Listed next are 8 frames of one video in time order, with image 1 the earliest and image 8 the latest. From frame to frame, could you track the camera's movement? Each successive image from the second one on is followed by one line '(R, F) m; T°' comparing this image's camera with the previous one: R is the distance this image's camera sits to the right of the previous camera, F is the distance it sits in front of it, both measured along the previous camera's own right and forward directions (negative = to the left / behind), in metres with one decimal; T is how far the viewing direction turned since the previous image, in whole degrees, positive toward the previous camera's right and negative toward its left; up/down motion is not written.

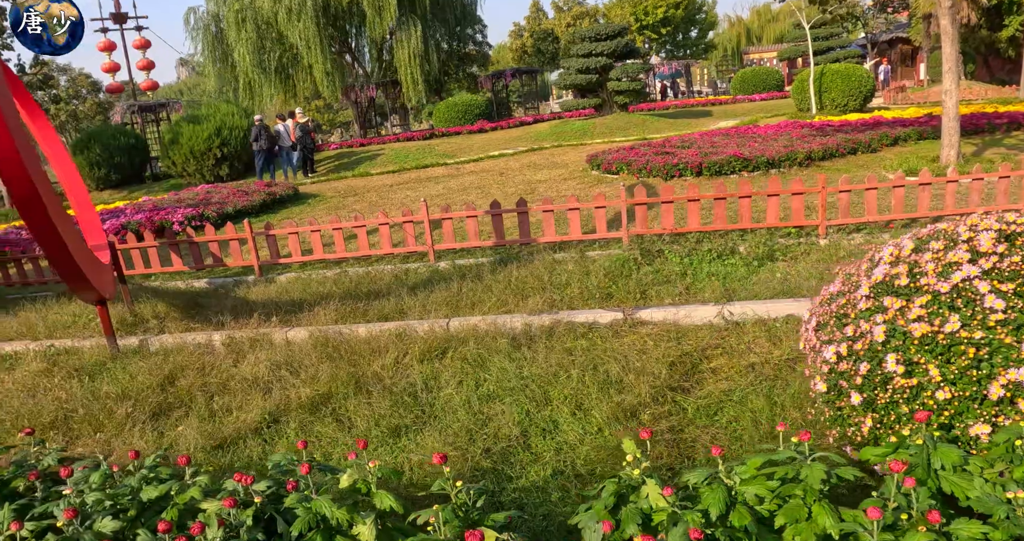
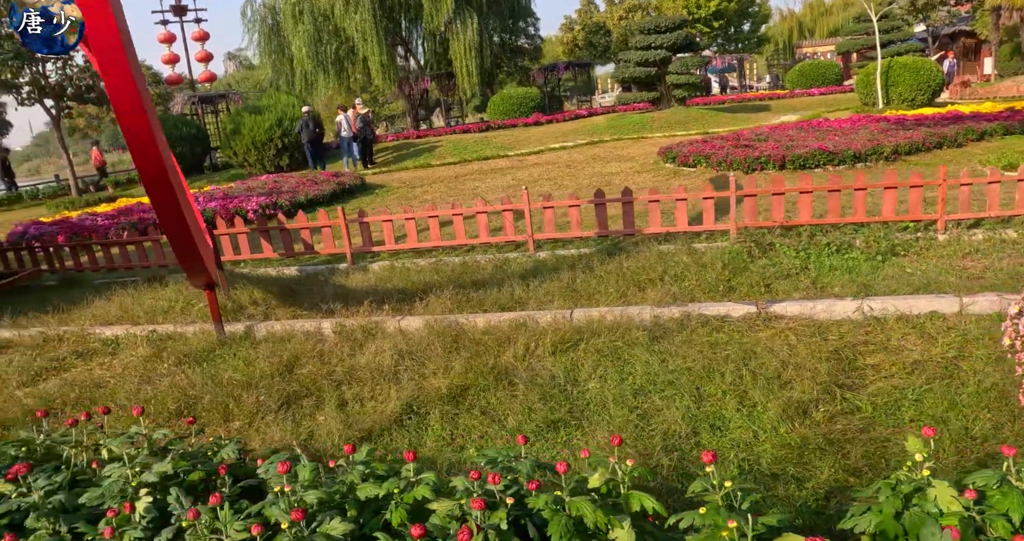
(-0.7, +0.2) m; -2°
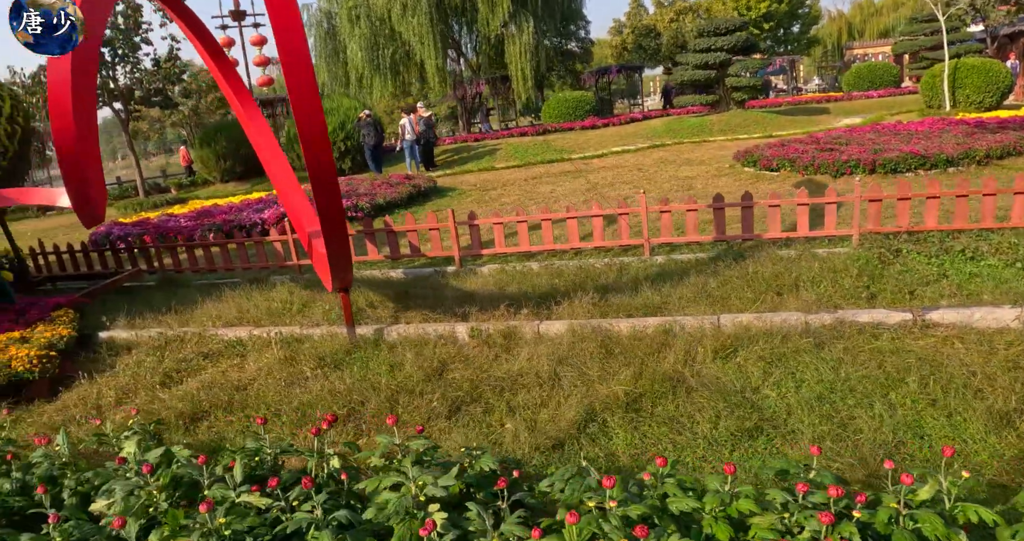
(-0.8, +0.1) m; -1°
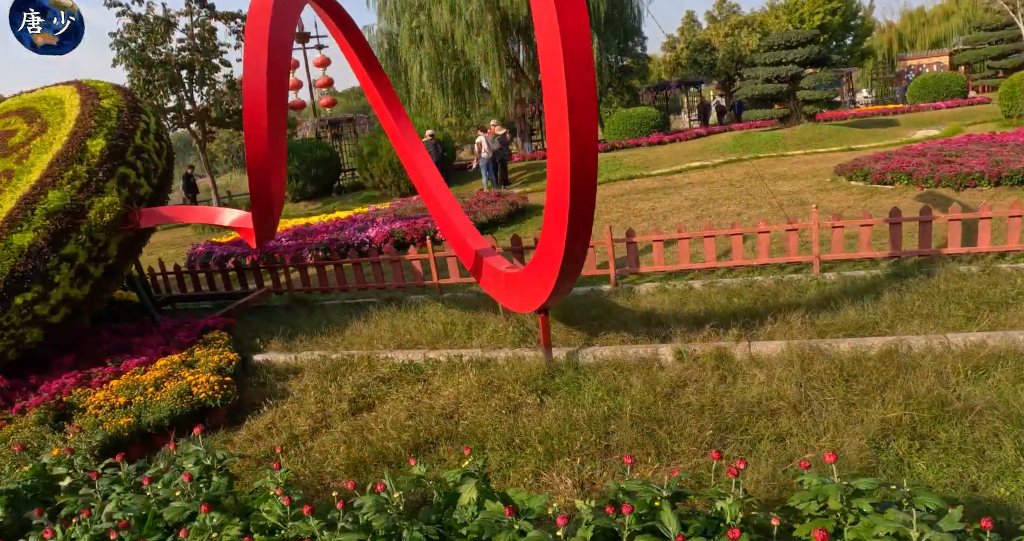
(-1.2, +0.2) m; -1°
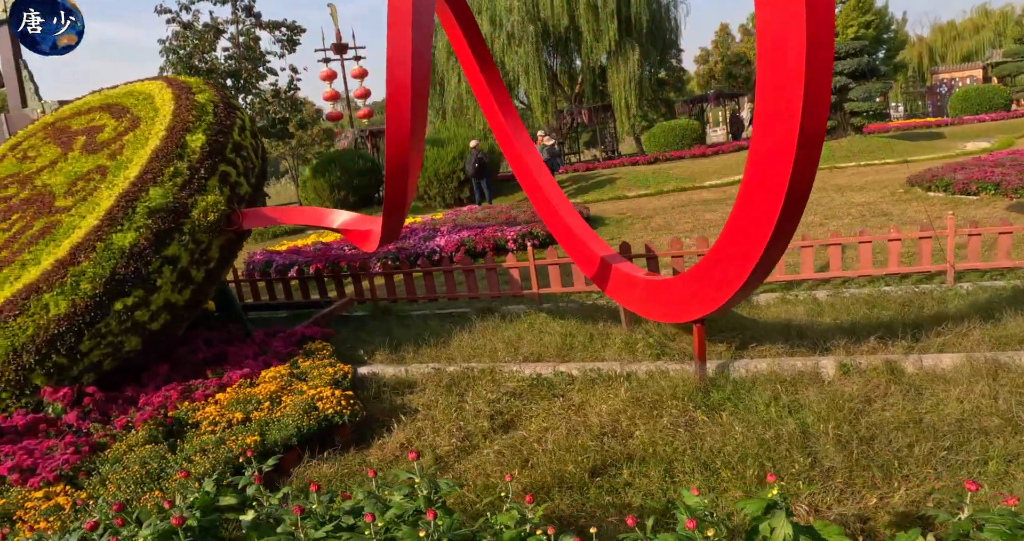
(-0.9, +0.4) m; 0°
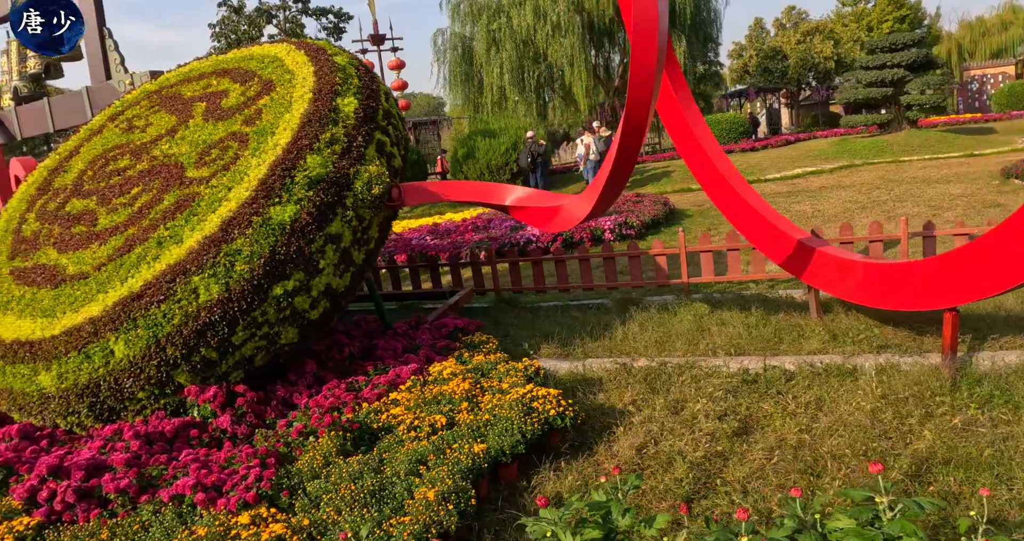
(-1.2, +0.5) m; +2°
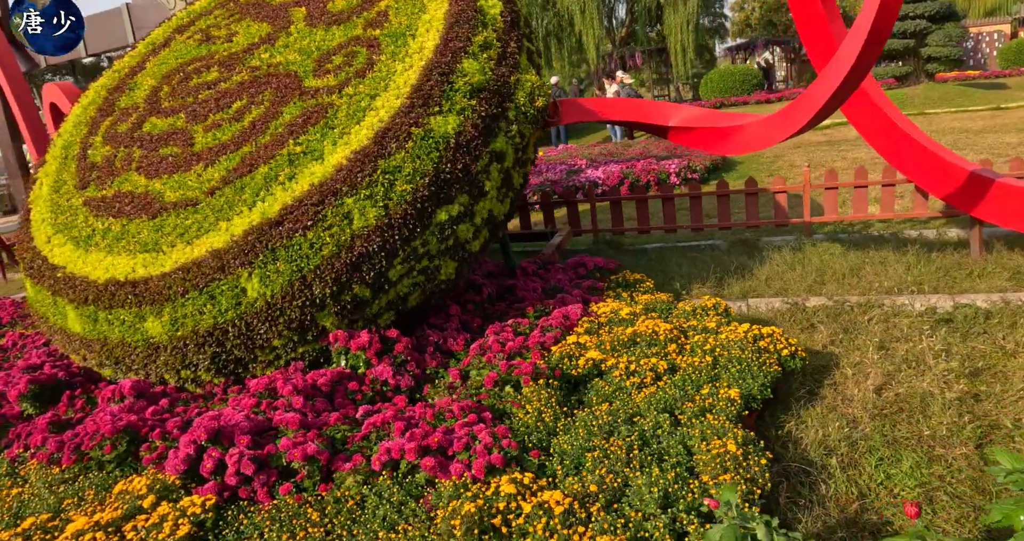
(-1.1, +0.5) m; +4°
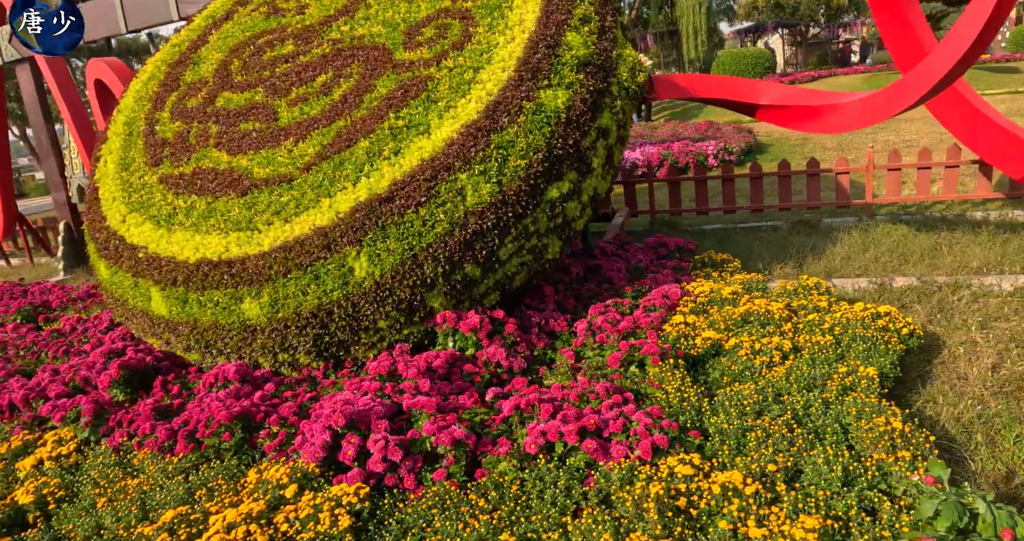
(-0.5, +0.1) m; +1°
